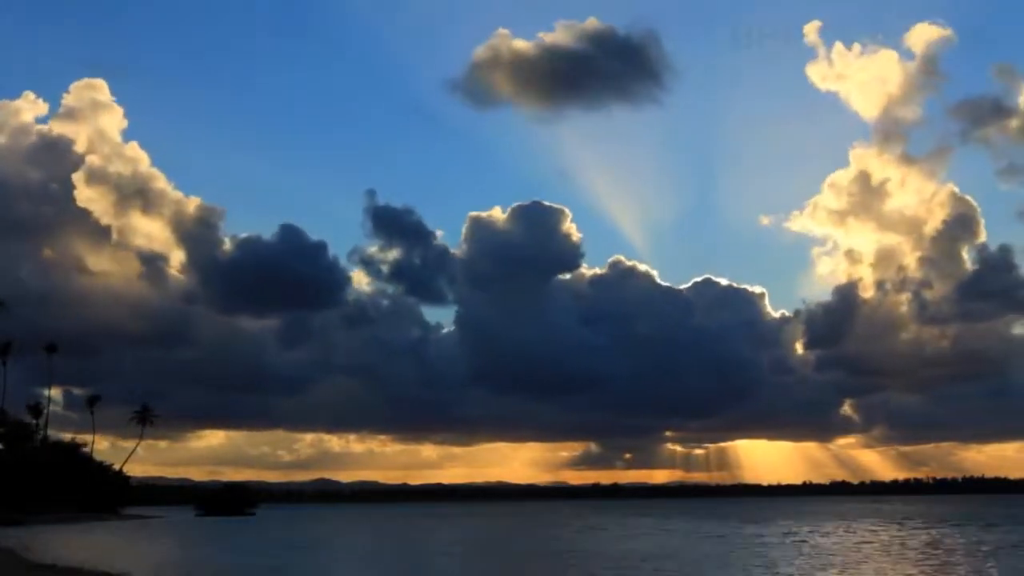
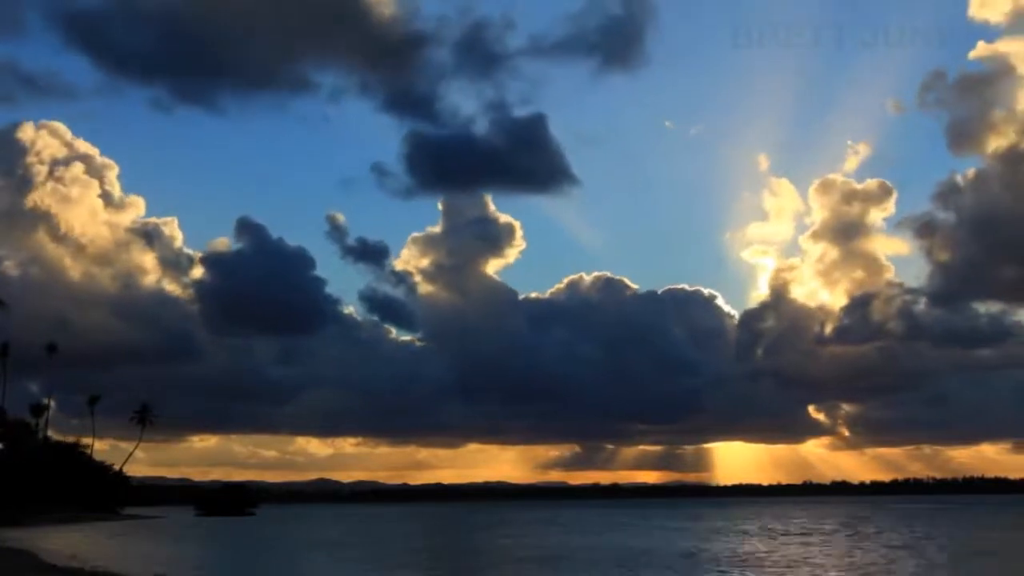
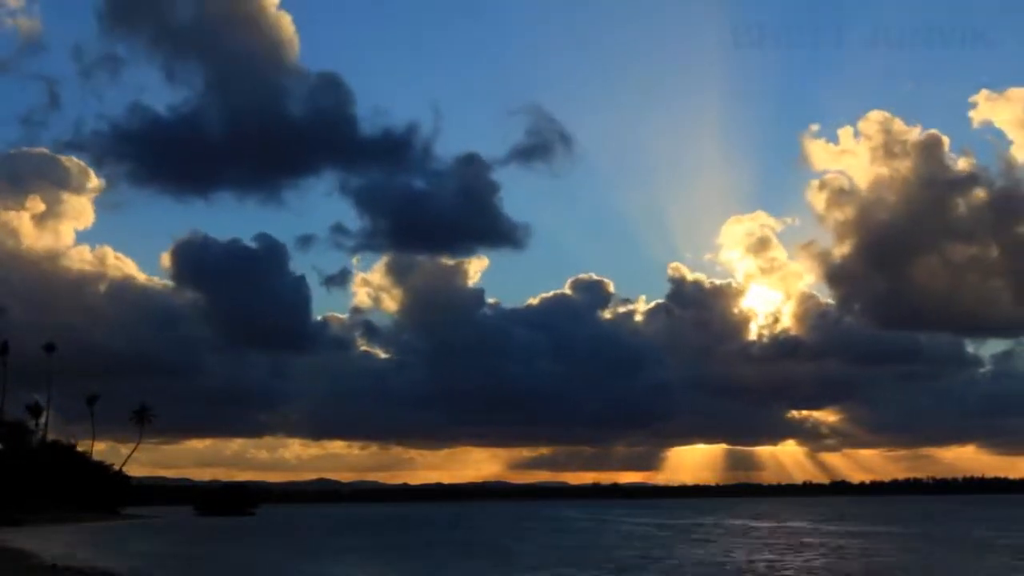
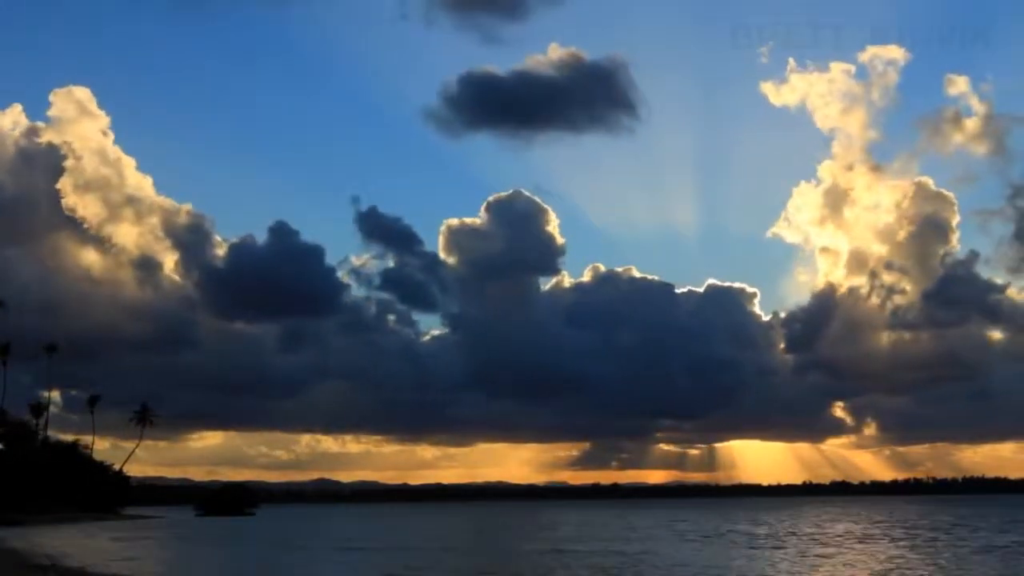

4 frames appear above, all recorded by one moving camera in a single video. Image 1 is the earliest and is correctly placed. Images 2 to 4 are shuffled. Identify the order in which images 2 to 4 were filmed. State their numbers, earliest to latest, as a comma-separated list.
4, 2, 3
